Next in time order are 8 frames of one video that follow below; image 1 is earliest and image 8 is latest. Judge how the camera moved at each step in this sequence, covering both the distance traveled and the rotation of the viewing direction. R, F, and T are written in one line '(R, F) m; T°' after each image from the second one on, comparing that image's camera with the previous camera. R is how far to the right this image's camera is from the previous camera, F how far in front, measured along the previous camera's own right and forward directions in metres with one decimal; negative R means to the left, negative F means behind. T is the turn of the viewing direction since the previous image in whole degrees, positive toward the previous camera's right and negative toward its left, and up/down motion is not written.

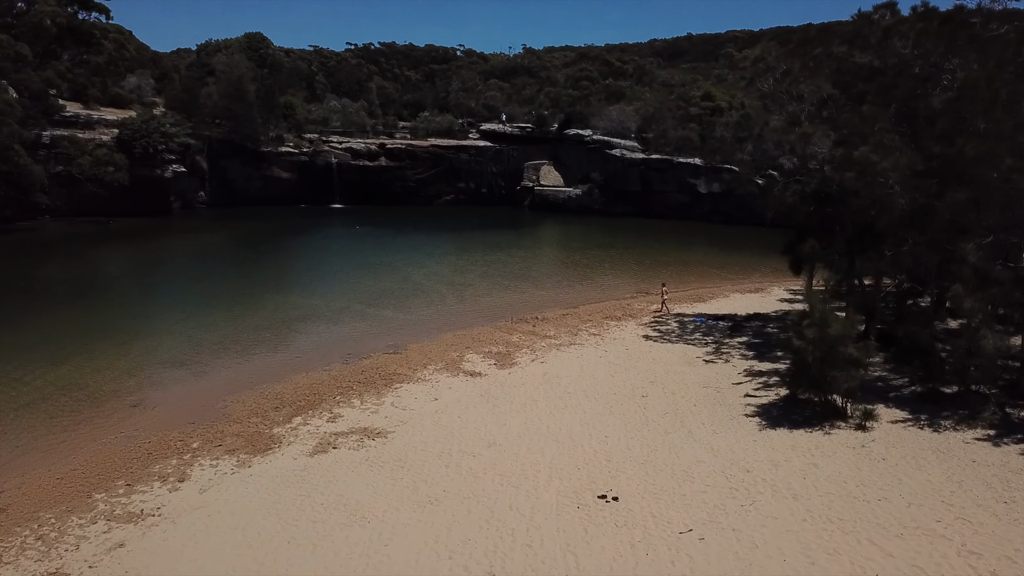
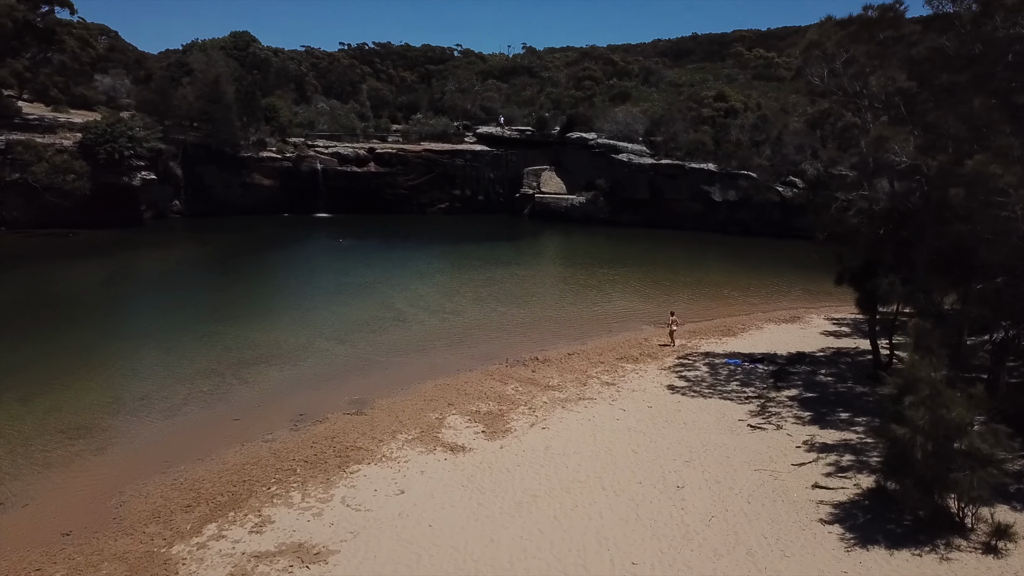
(+0.2, +4.3) m; 0°
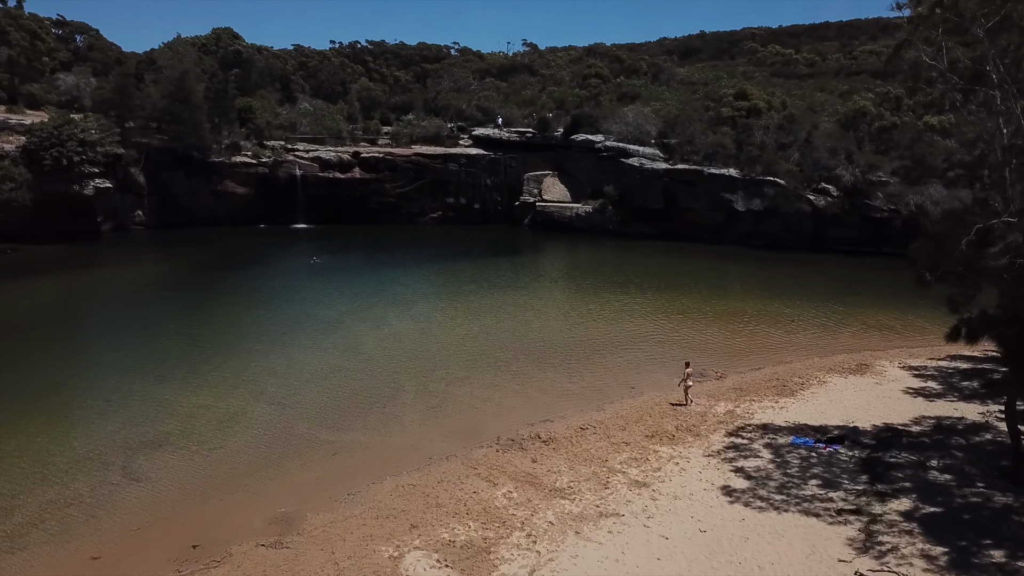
(+0.2, +5.4) m; 0°
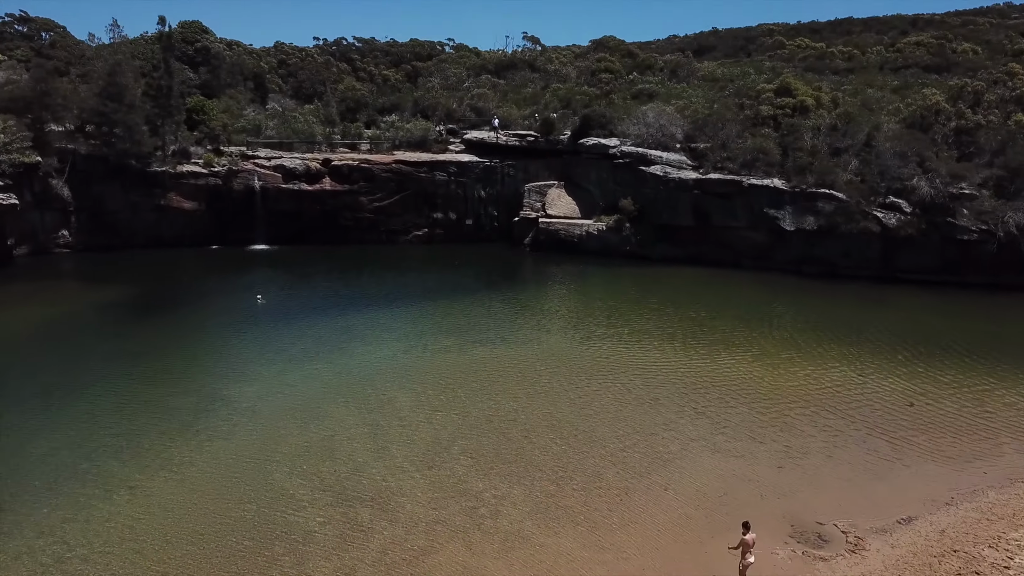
(+0.2, +8.4) m; 0°
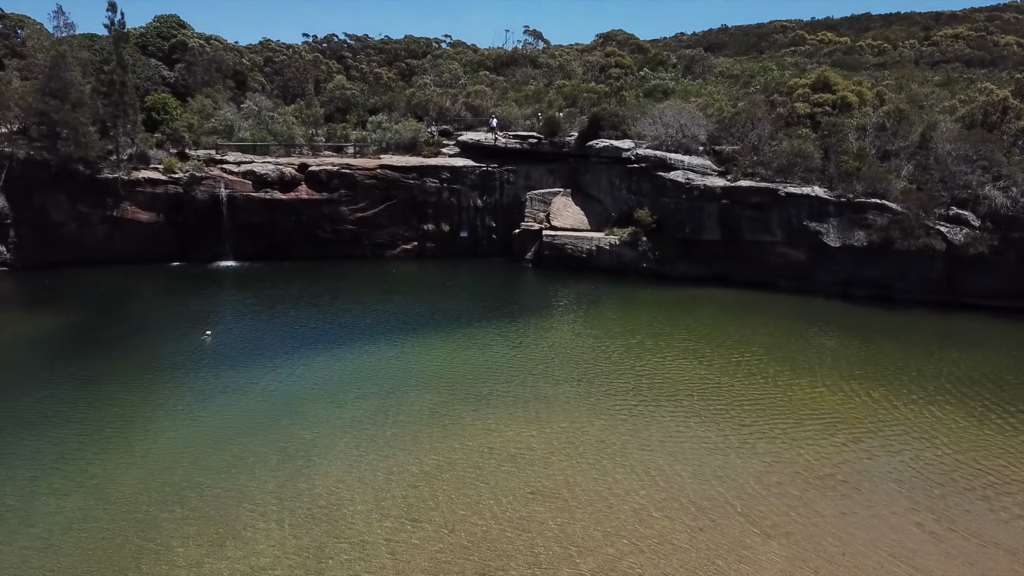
(0.0, +5.3) m; 0°
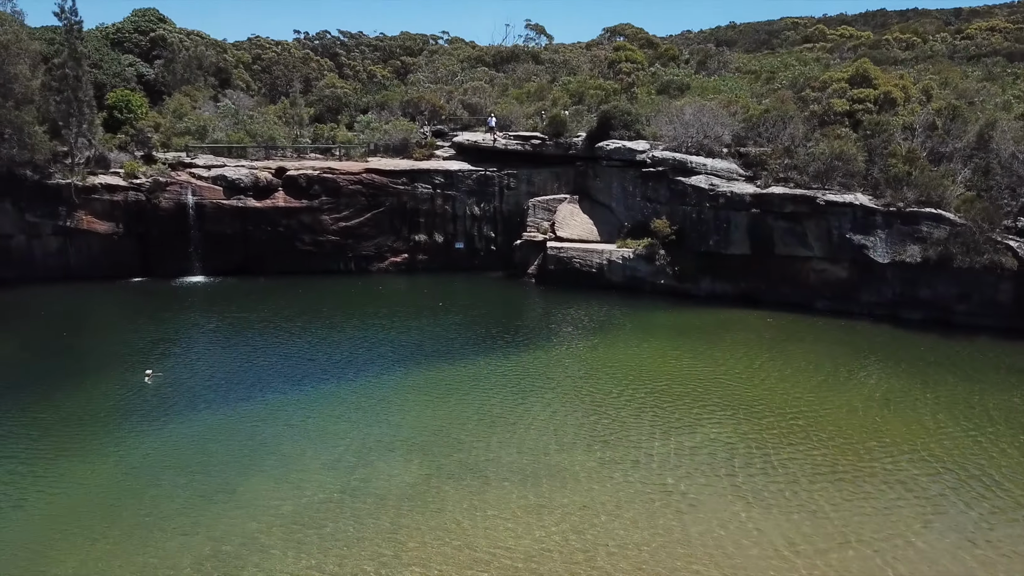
(0.0, +4.2) m; 0°
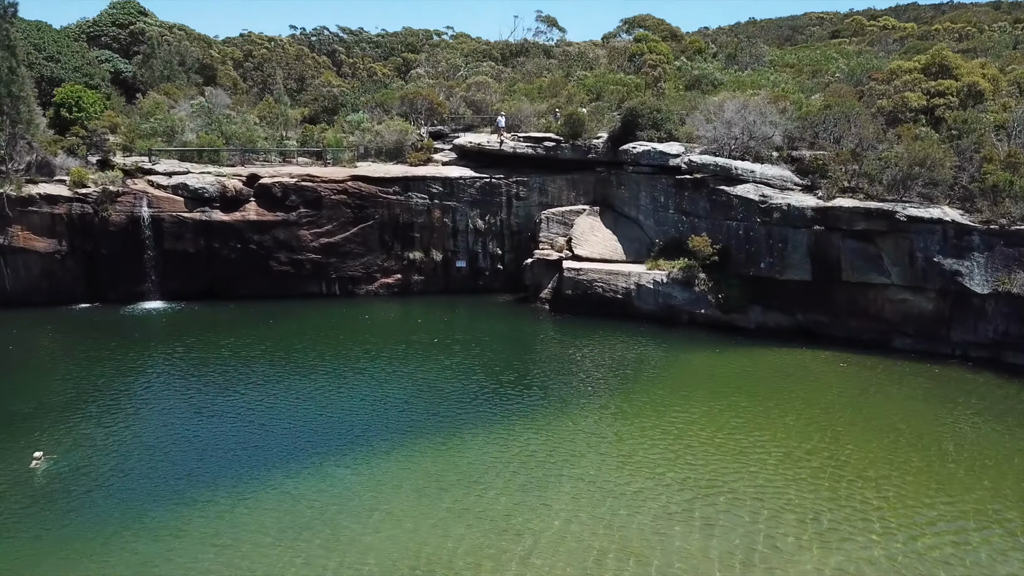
(-0.1, +5.3) m; -1°
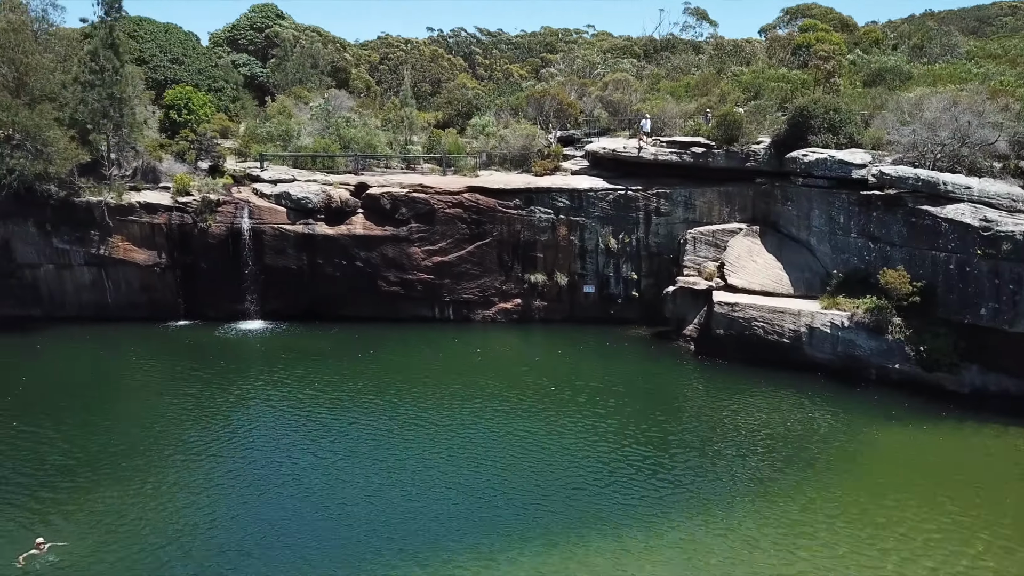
(-0.1, +4.5) m; -10°
